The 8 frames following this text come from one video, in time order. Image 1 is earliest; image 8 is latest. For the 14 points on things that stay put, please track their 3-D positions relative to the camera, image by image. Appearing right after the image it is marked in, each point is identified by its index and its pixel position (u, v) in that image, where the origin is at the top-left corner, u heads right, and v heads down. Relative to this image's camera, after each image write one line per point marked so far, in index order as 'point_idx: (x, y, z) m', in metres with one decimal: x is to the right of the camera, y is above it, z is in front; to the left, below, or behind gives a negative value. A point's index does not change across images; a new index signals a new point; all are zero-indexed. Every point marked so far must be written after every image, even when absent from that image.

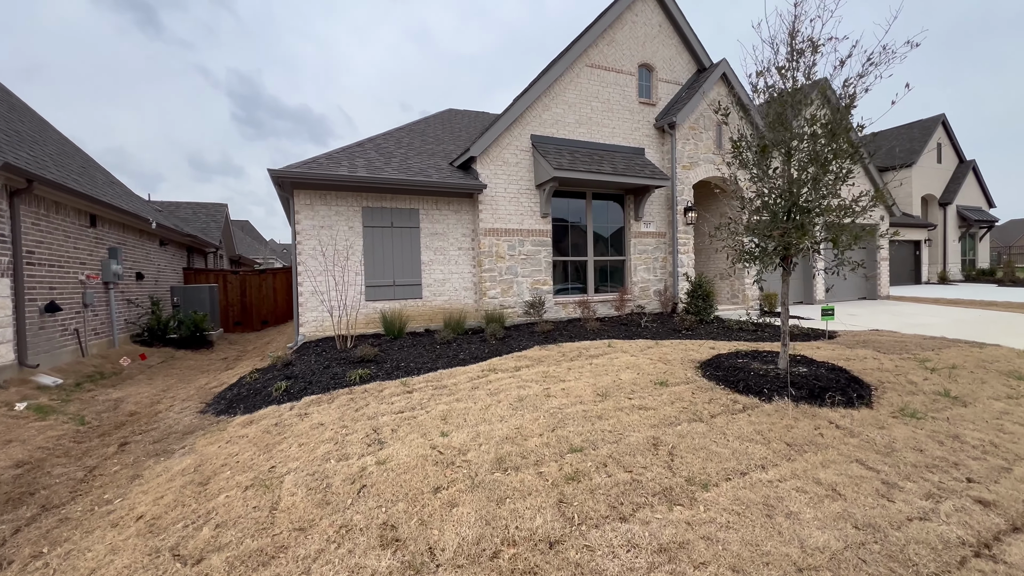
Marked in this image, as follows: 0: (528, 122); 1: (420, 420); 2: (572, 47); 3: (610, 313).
0: (+0.3, +3.5, +9.5) m
1: (-0.9, -1.2, +4.1) m
2: (+1.3, +5.2, +9.6) m
3: (+2.2, -0.6, +10.1) m
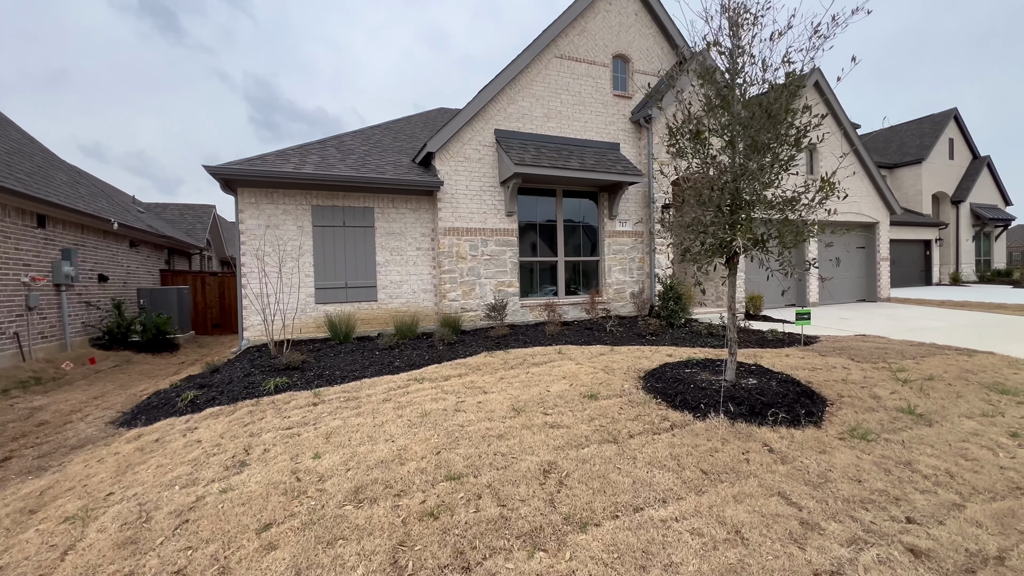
0: (-0.4, +3.5, +9.1) m
1: (-1.7, -1.3, +3.7) m
2: (+0.6, +5.1, +9.1) m
3: (+1.4, -0.6, +9.6) m
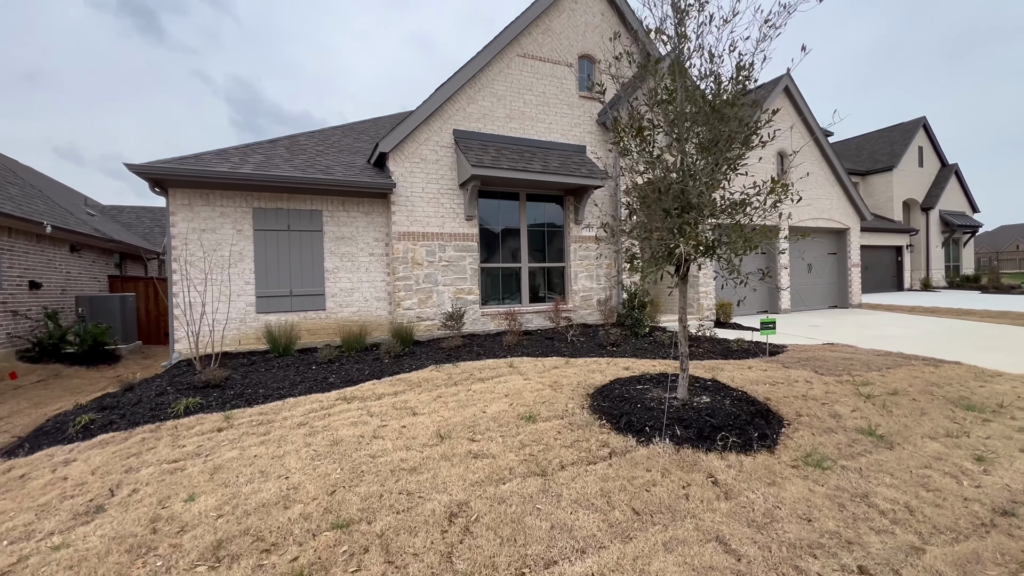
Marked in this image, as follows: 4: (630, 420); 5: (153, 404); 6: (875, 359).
0: (-1.2, +3.3, +8.6) m
1: (-2.4, -1.3, +3.2) m
2: (-0.2, +5.0, +8.8) m
3: (+0.6, -0.8, +9.2) m
4: (+1.0, -1.2, +3.9) m
5: (-3.9, -1.3, +4.9) m
6: (+5.4, -1.1, +6.6) m
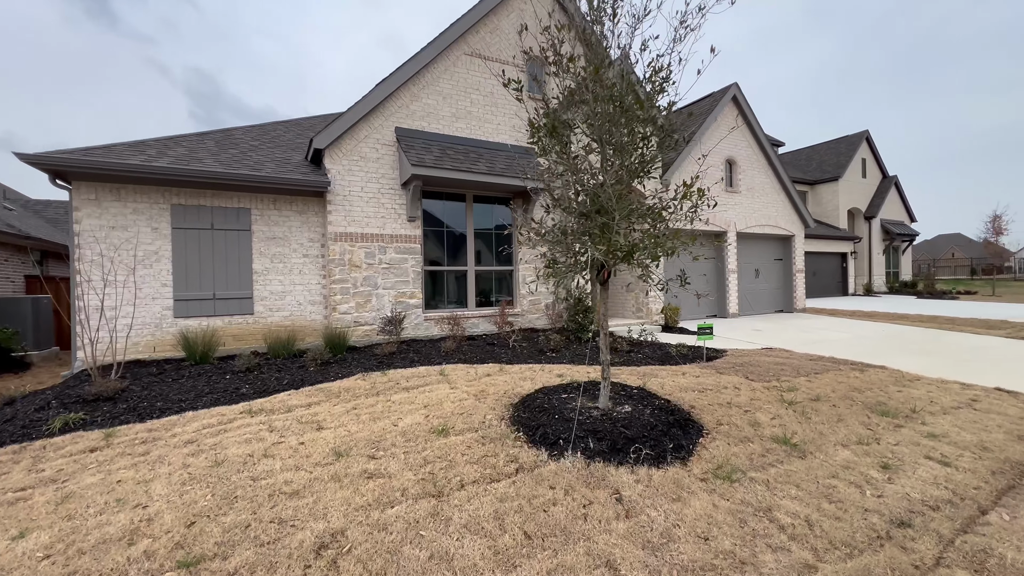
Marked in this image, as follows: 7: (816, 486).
0: (-2.3, +3.3, +8.3) m
1: (-3.1, -1.4, +2.8) m
2: (-1.3, +4.9, +8.6) m
3: (-0.5, -0.8, +9.0) m
4: (+0.3, -1.2, +3.7) m
5: (-4.7, -1.3, +4.3) m
6: (+4.4, -1.1, +6.7) m
7: (+2.2, -1.4, +3.2) m
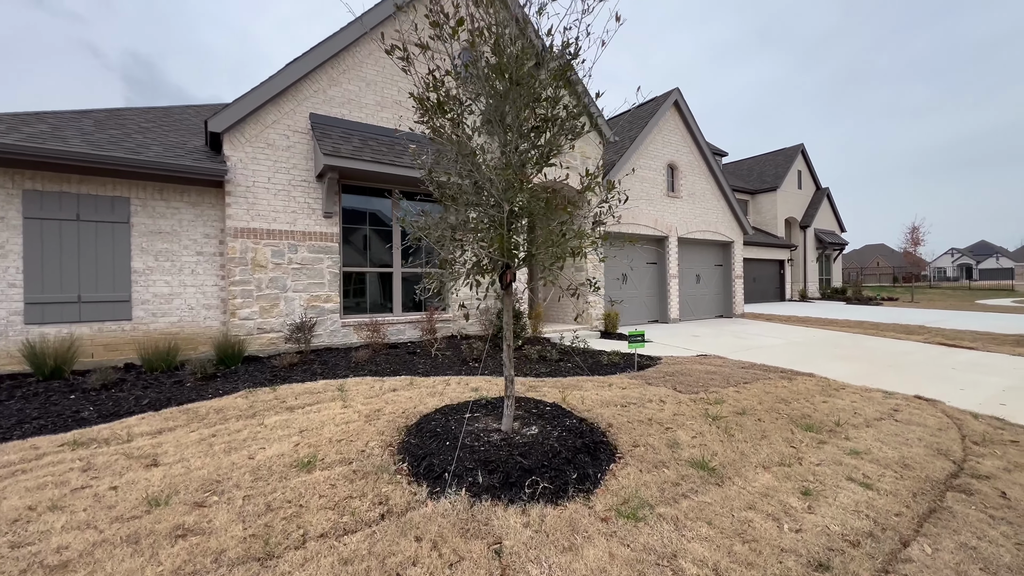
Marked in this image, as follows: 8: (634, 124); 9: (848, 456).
0: (-3.5, +3.2, +7.5) m
1: (-3.8, -1.4, +1.9) m
2: (-2.5, +4.9, +7.9) m
3: (-1.8, -0.9, +8.3) m
4: (-0.6, -1.2, +3.2) m
5: (-5.6, -1.3, +3.3) m
6: (+3.3, -1.2, +6.5) m
7: (+1.4, -1.5, +2.8) m
8: (+3.5, +4.7, +12.7) m
9: (+2.9, -1.4, +3.8) m
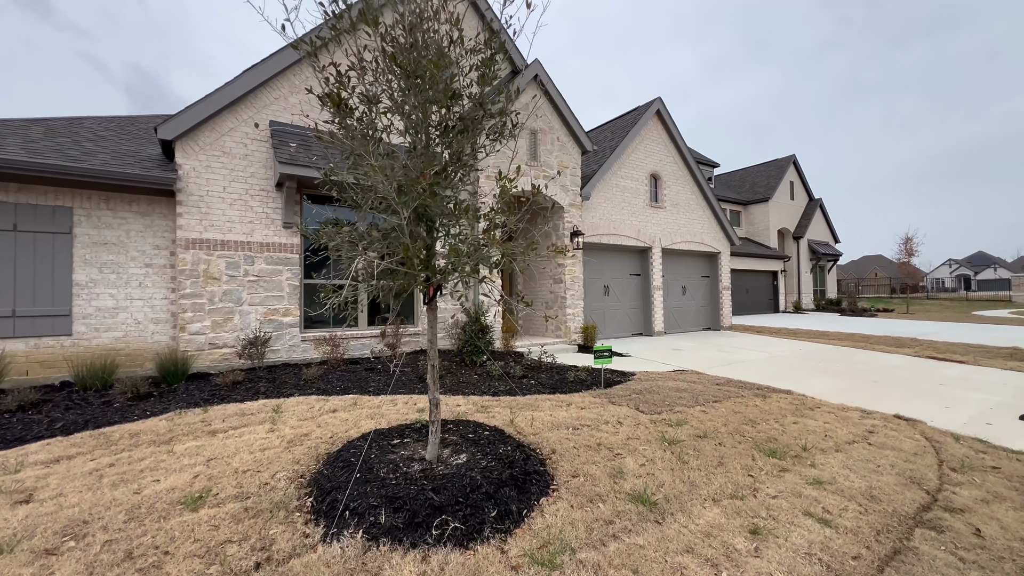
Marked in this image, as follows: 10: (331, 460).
0: (-4.1, +3.0, +7.3) m
1: (-4.4, -1.4, +1.6) m
2: (-3.1, +4.6, +7.7) m
3: (-2.4, -1.1, +8.0) m
4: (-1.1, -1.3, +2.8) m
5: (-6.2, -1.4, +3.0) m
6: (+2.7, -1.4, +6.2) m
7: (+0.8, -1.6, +2.5) m
8: (+2.9, +4.3, +12.6) m
9: (+2.3, -1.5, +3.5) m
10: (-1.4, -1.3, +3.4) m
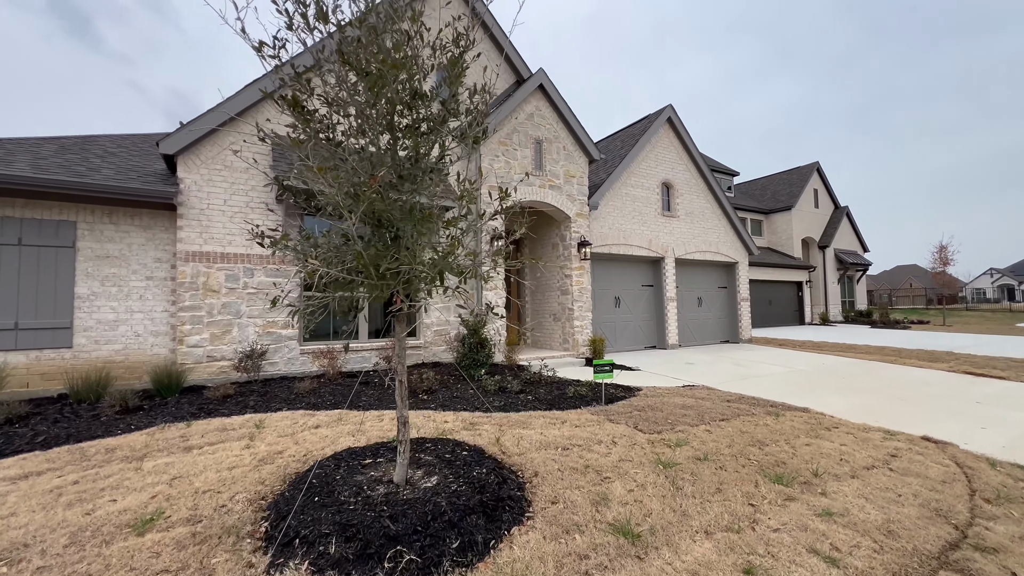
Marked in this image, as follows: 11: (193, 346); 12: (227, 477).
0: (-4.1, +2.8, +7.4) m
1: (-4.6, -1.5, +1.5) m
2: (-3.1, +4.4, +7.7) m
3: (-2.3, -1.3, +7.9) m
4: (-1.3, -1.4, +2.6) m
5: (-6.3, -1.5, +3.0) m
6: (+2.7, -1.5, +5.8) m
7: (+0.6, -1.6, +2.2) m
8: (+3.2, +4.0, +12.3) m
9: (+2.1, -1.6, +3.1) m
10: (-1.6, -1.4, +3.2) m
11: (-4.8, -0.9, +6.7) m
12: (-2.1, -1.4, +3.3) m
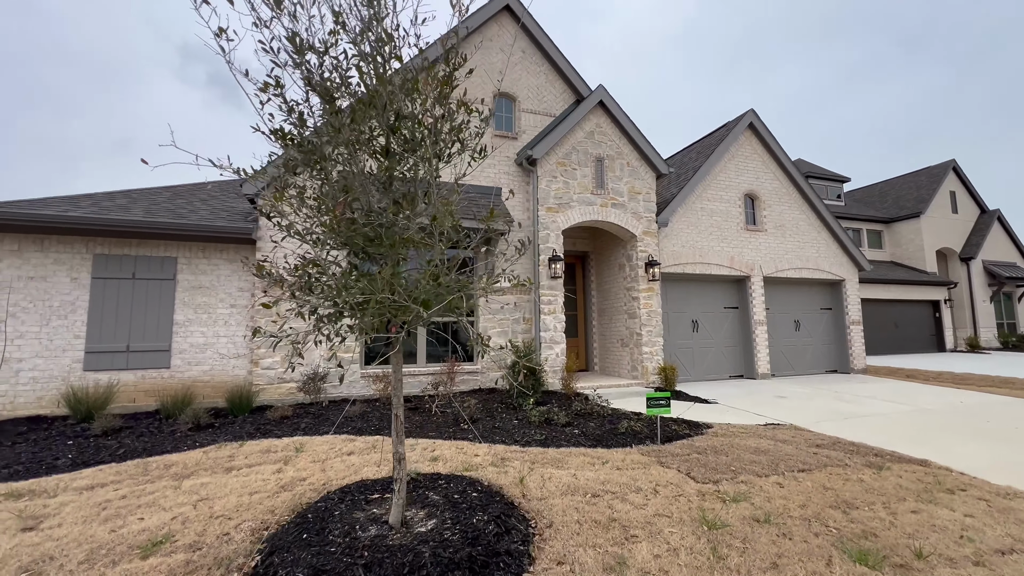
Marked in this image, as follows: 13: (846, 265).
0: (-3.2, +2.3, +8.0) m
1: (-4.8, -1.7, +2.1) m
2: (-2.2, +4.0, +8.2) m
3: (-1.3, -1.8, +7.9) m
4: (-1.4, -1.6, +2.6) m
5: (-6.2, -1.8, +3.9) m
6: (+3.2, -1.8, +4.9) m
7: (+0.4, -1.7, +1.7) m
8: (+4.9, +3.5, +11.5) m
9: (+2.1, -1.7, +2.3) m
10: (-1.5, -1.6, +3.2) m
11: (-4.0, -1.3, +7.2) m
12: (-2.0, -1.6, +3.4) m
13: (+9.1, +0.6, +12.1) m
